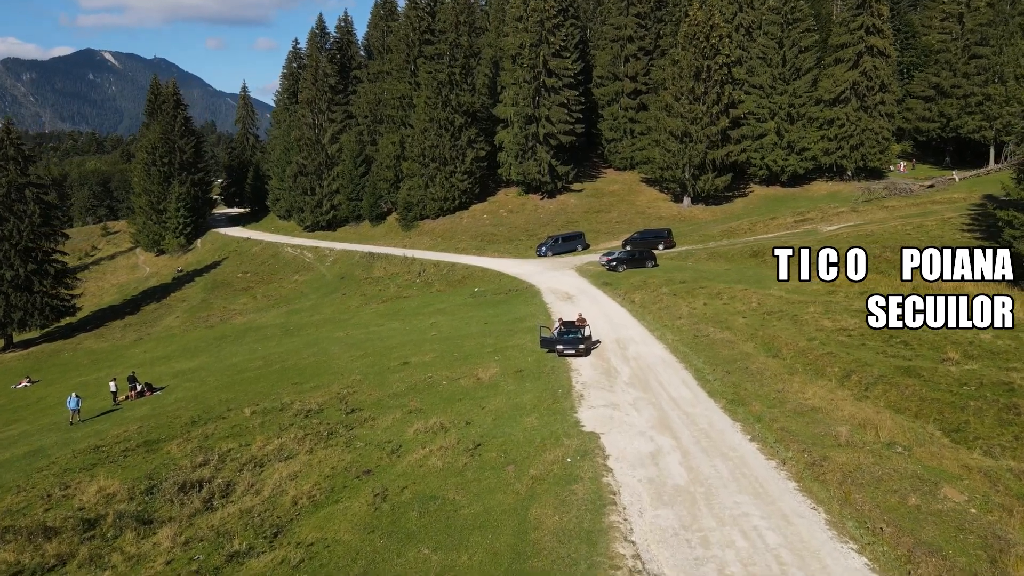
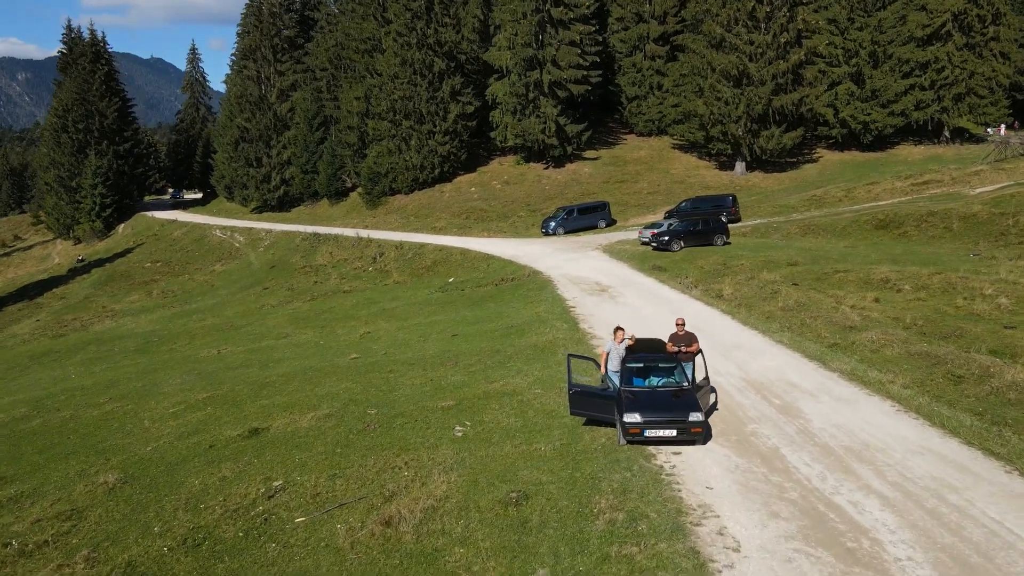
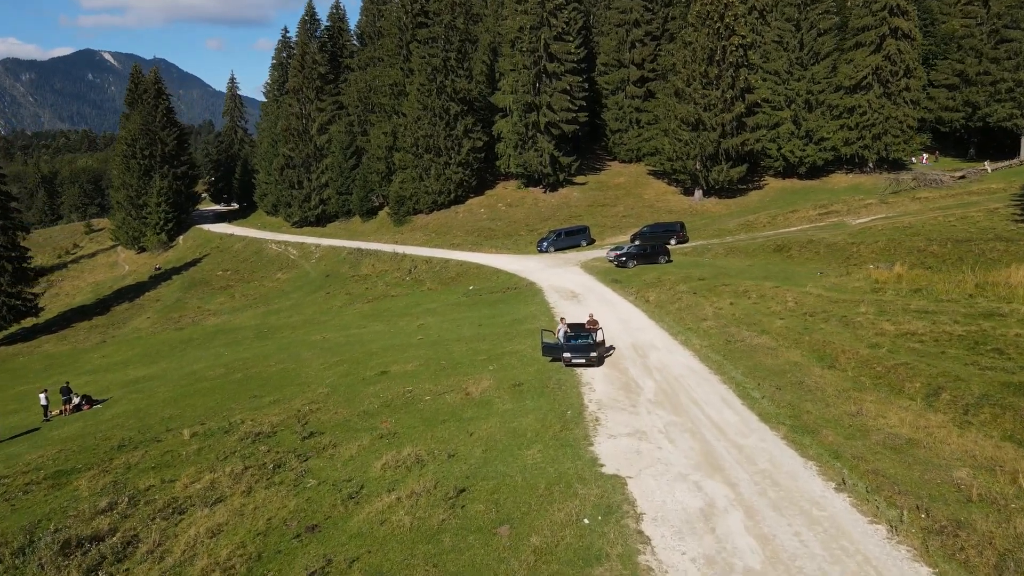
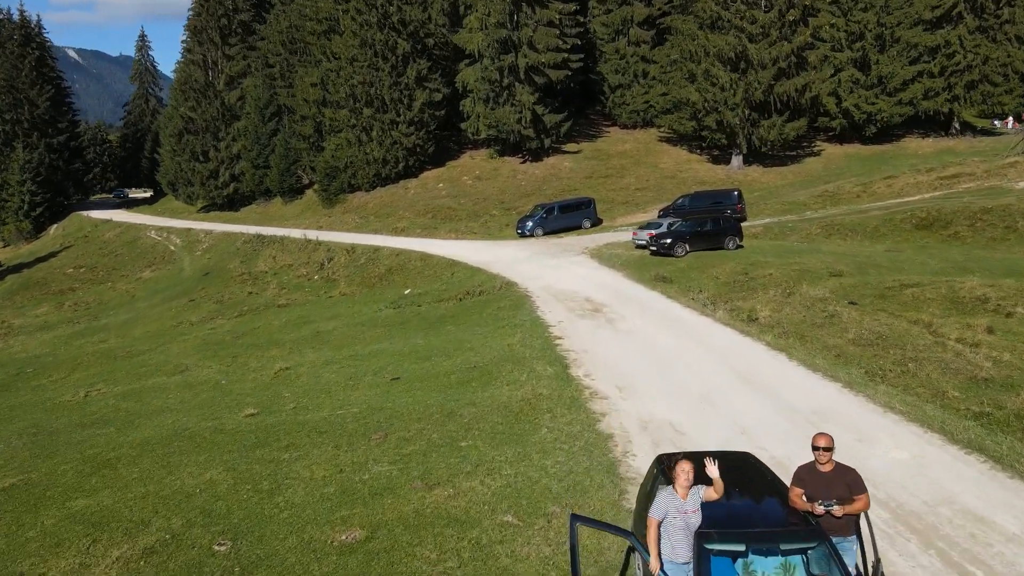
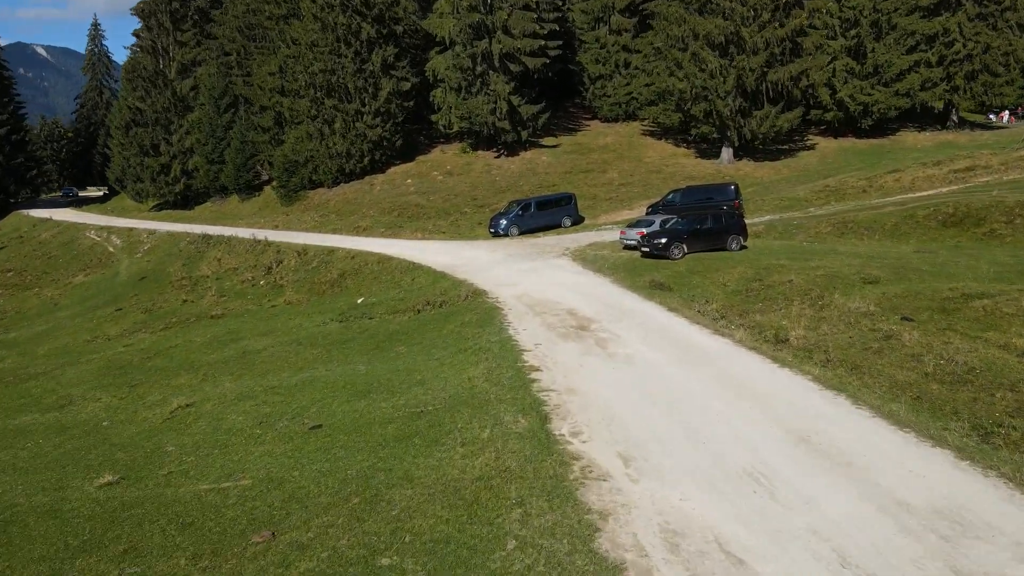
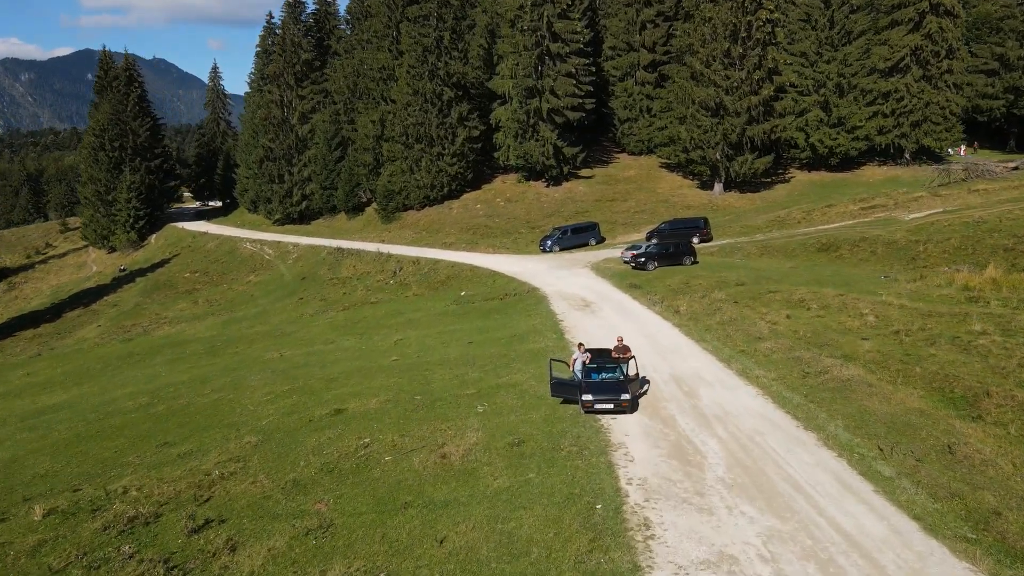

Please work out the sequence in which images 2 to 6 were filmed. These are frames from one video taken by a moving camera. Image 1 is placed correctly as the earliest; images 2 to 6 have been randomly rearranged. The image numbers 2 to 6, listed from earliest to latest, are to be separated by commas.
3, 6, 2, 4, 5
